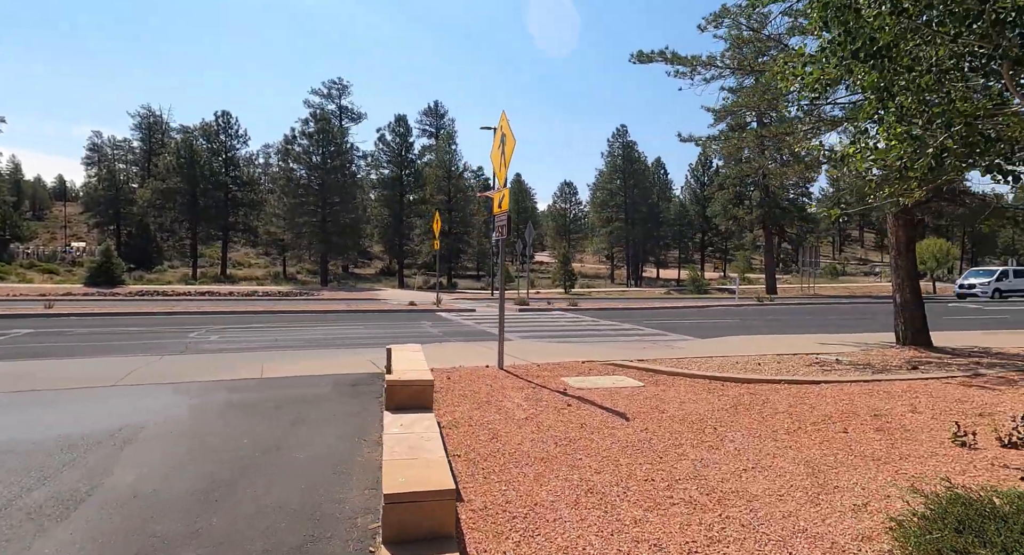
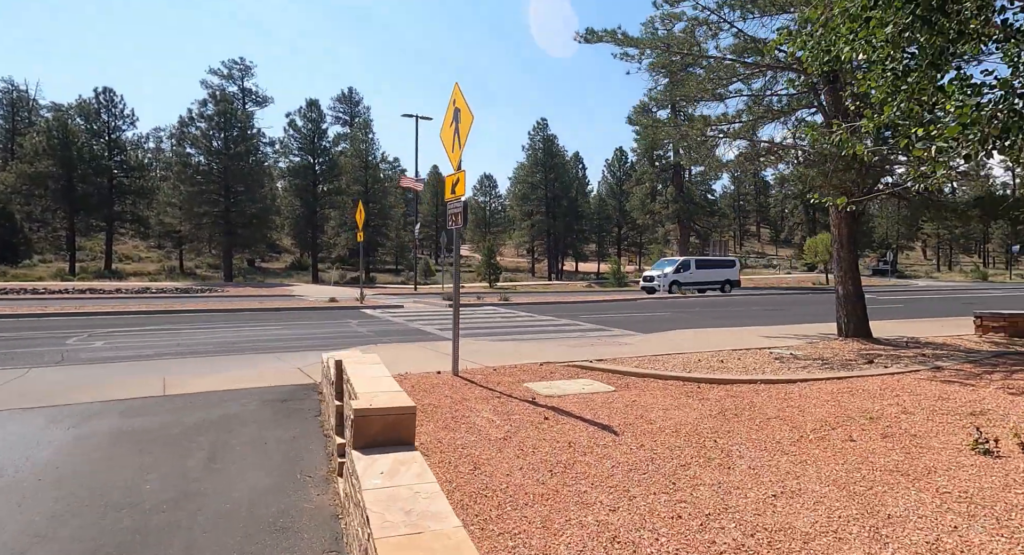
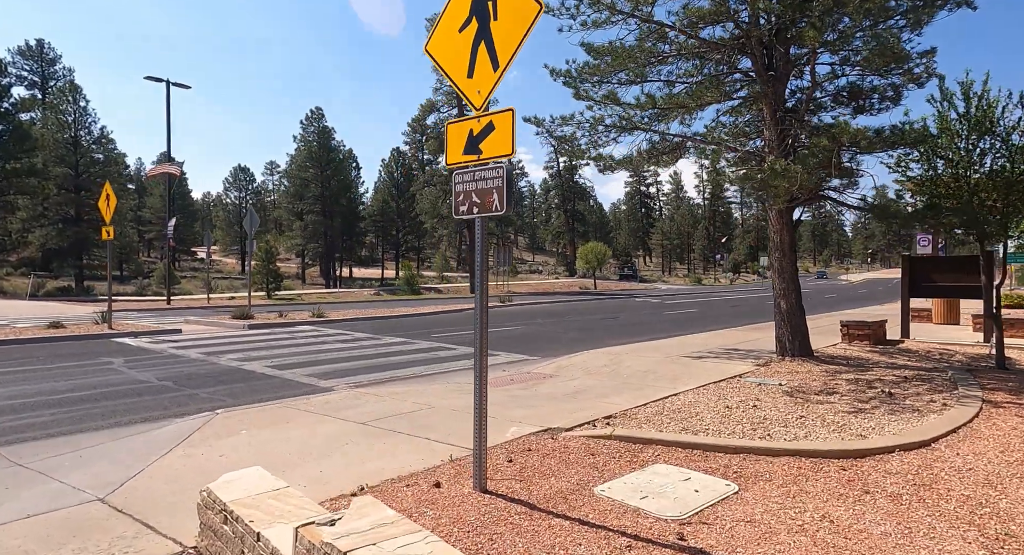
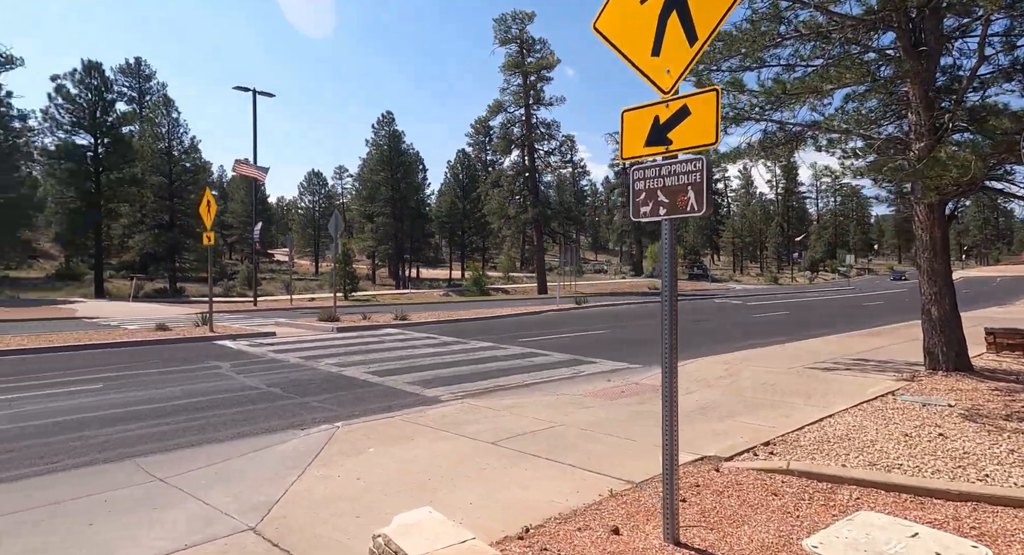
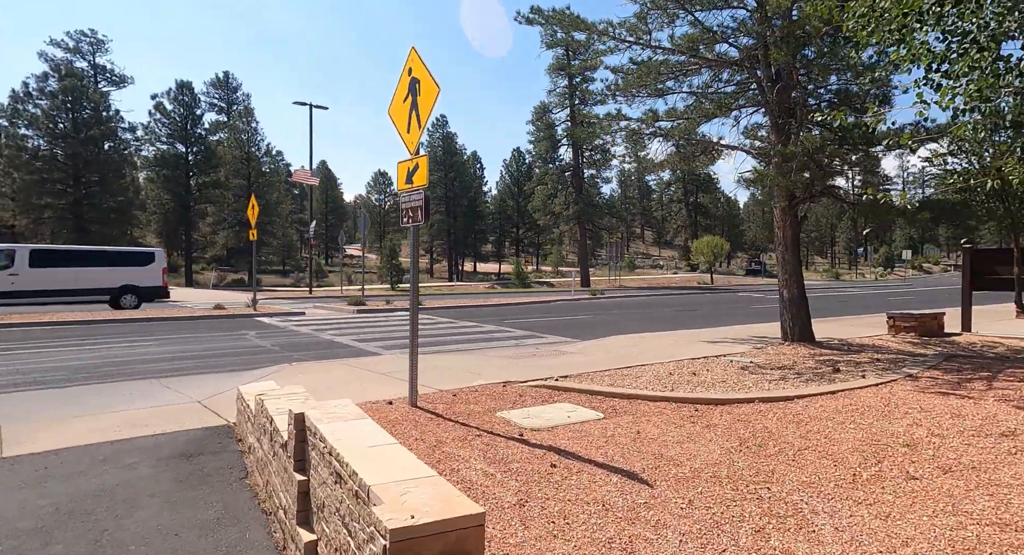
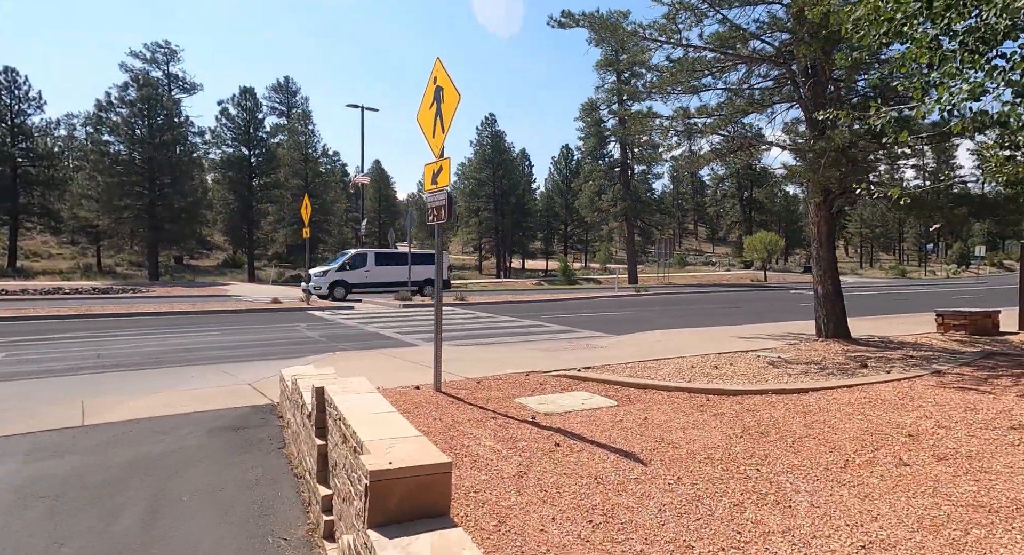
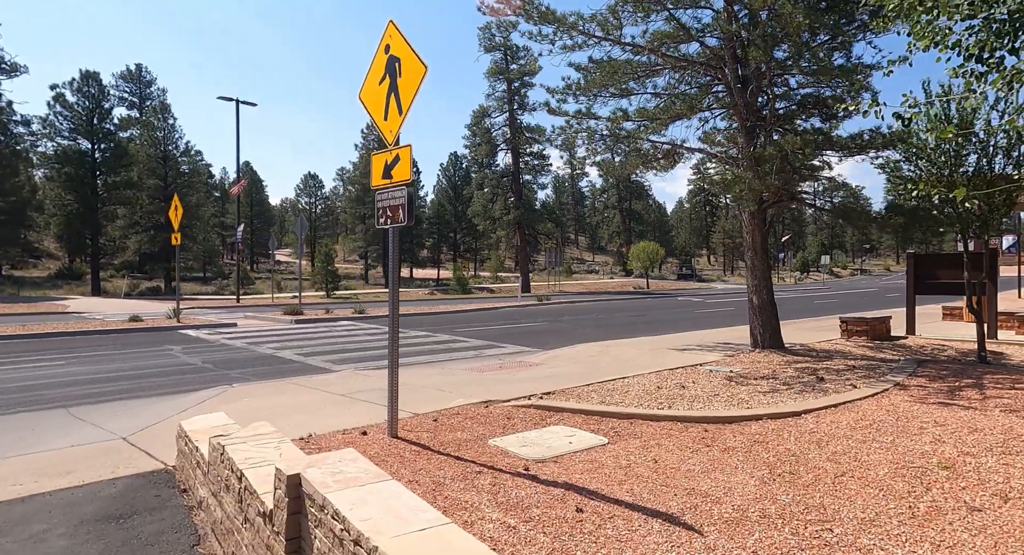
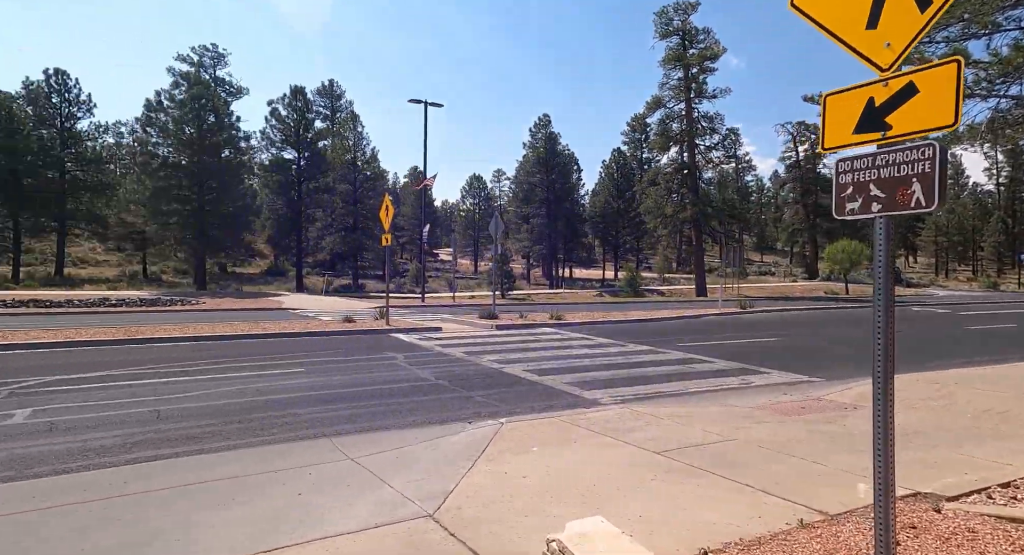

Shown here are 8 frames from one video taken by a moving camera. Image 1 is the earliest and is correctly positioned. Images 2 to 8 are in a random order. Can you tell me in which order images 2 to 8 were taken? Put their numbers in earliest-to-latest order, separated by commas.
2, 6, 5, 7, 3, 4, 8
